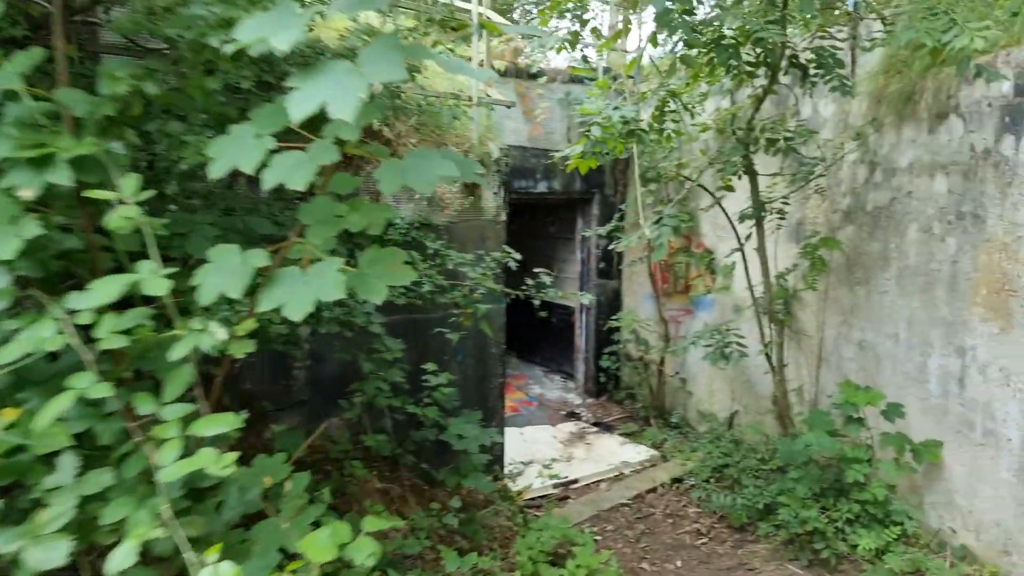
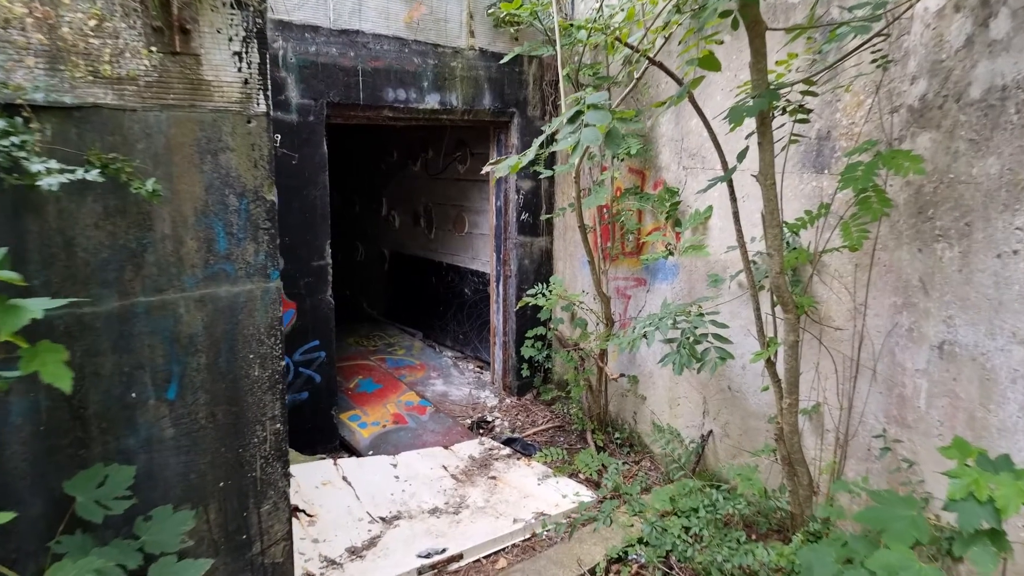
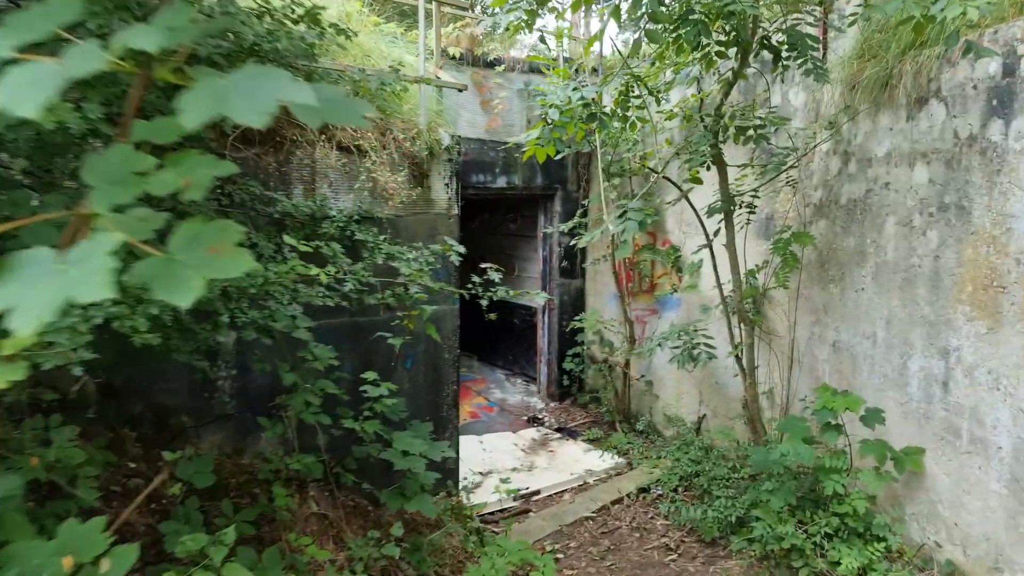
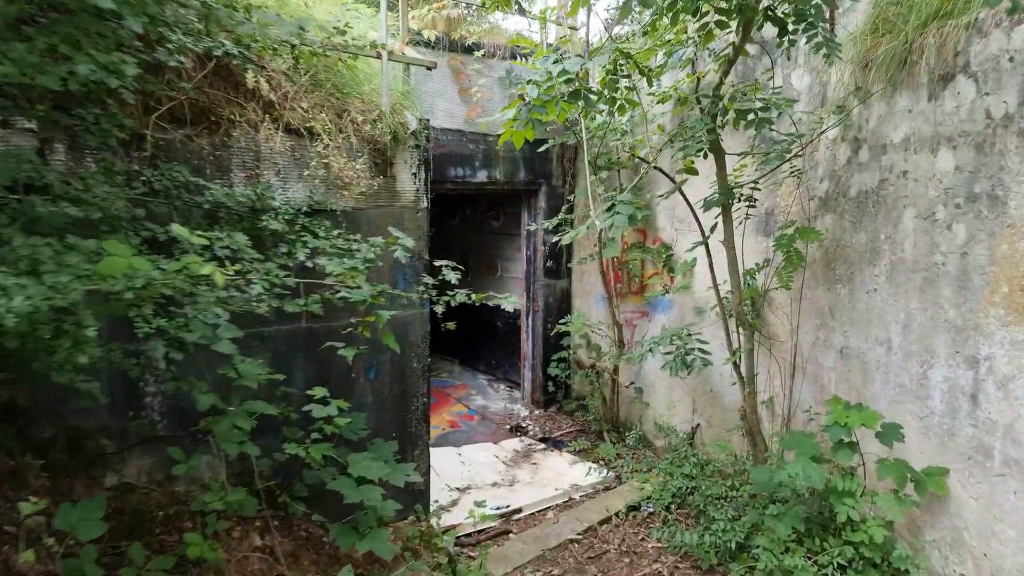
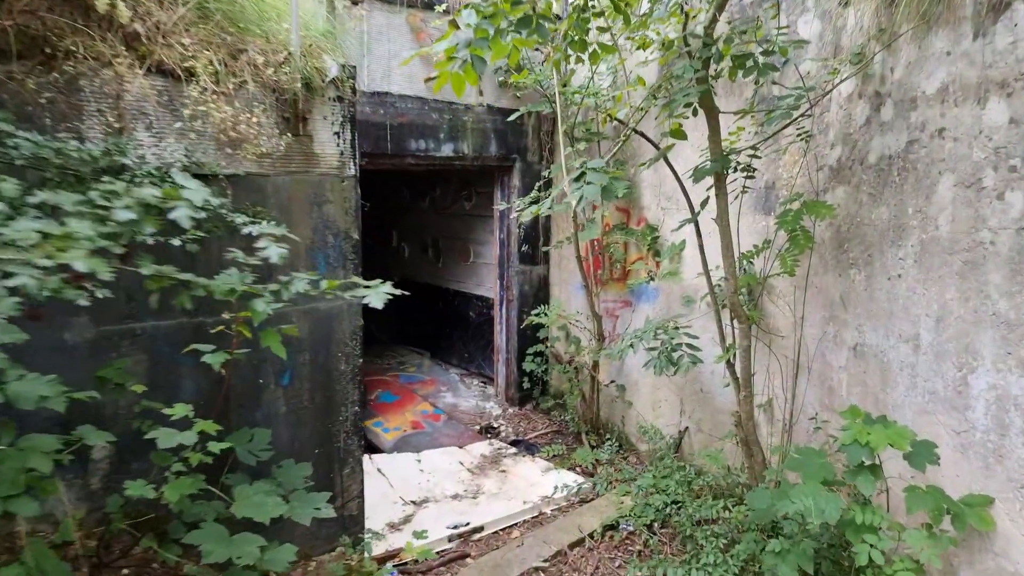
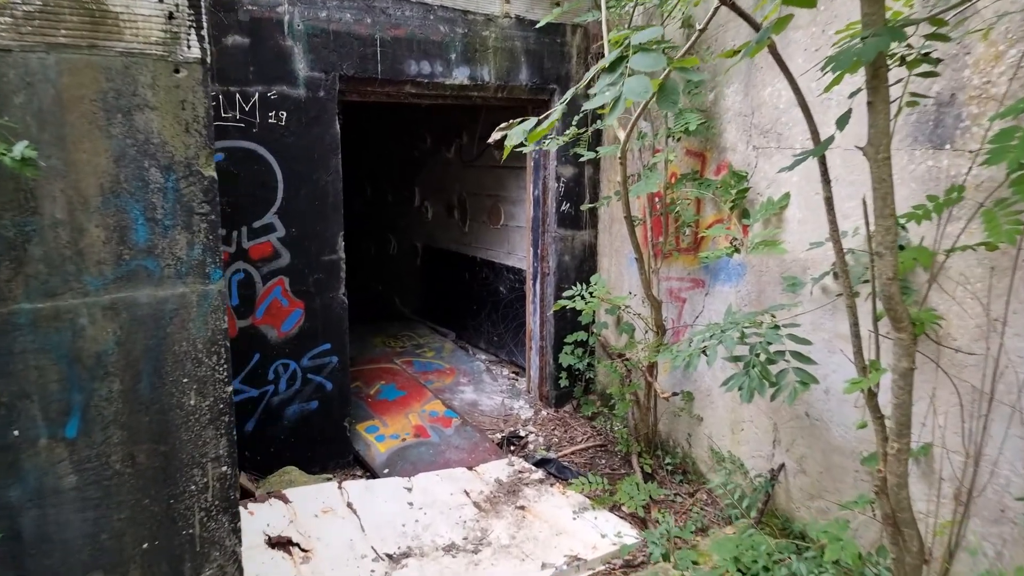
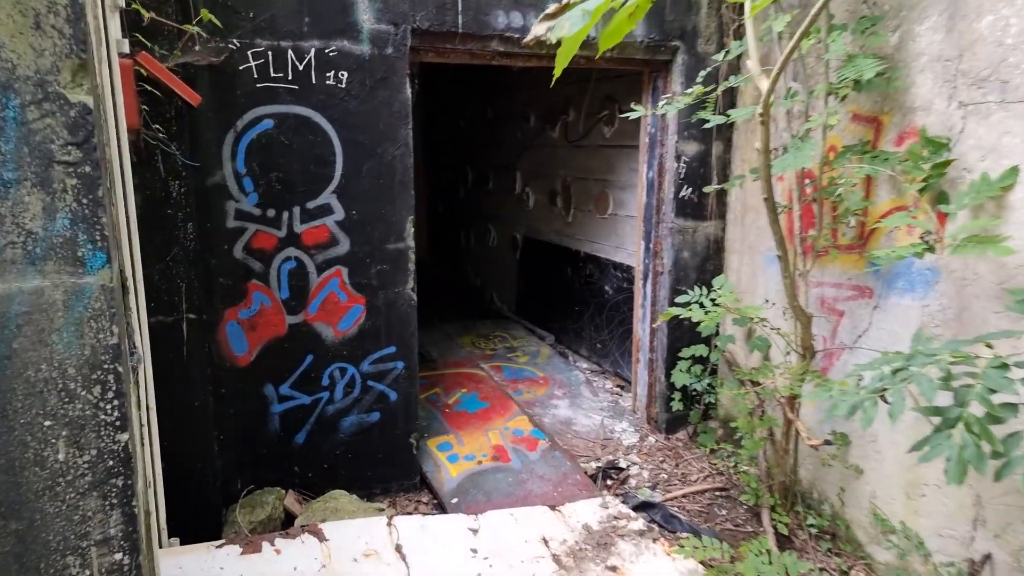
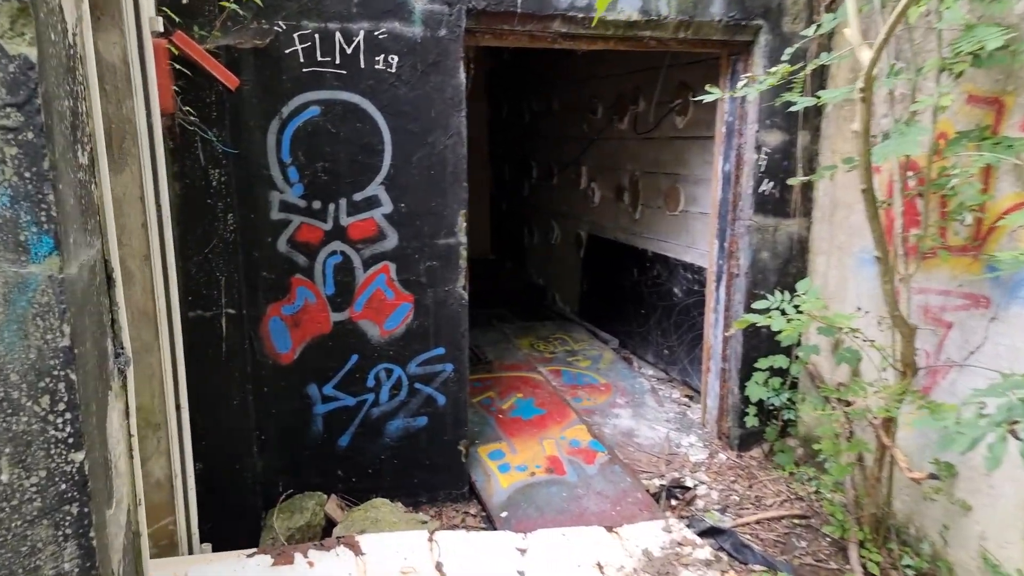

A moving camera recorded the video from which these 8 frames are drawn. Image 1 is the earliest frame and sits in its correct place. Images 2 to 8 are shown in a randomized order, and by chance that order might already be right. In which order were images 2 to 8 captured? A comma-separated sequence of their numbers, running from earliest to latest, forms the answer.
3, 4, 5, 2, 6, 7, 8
